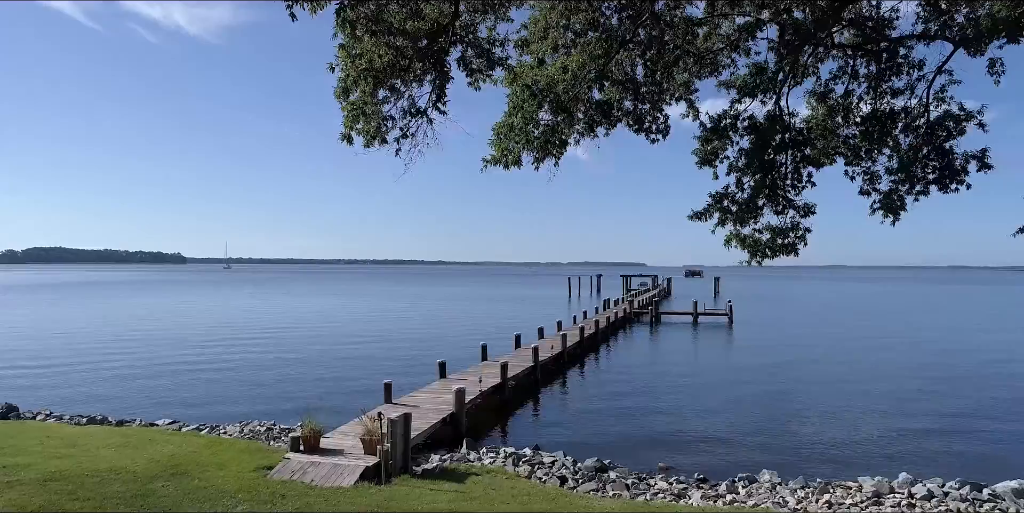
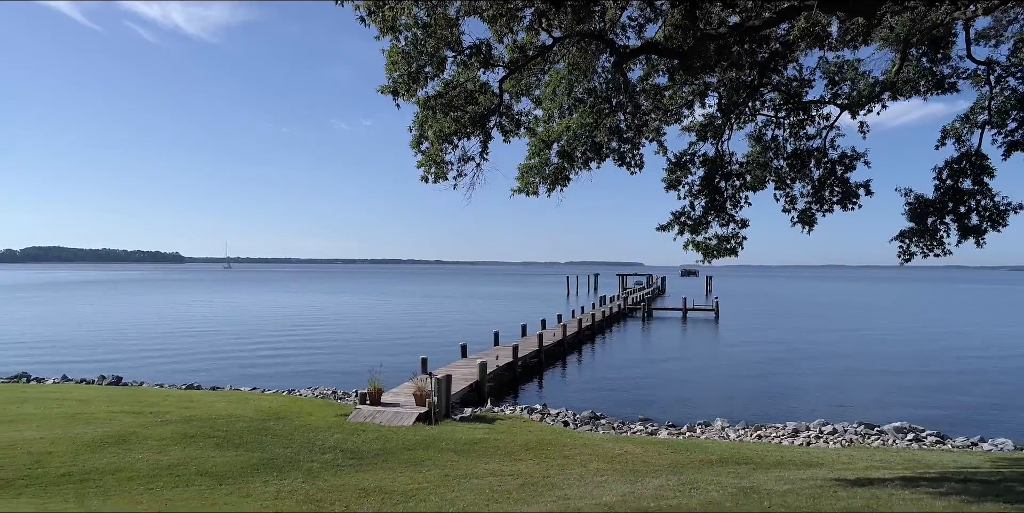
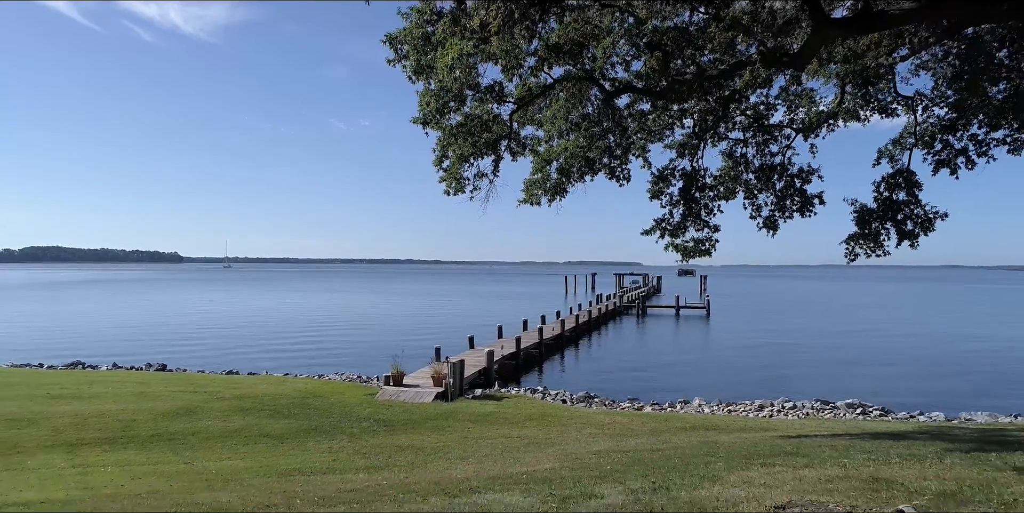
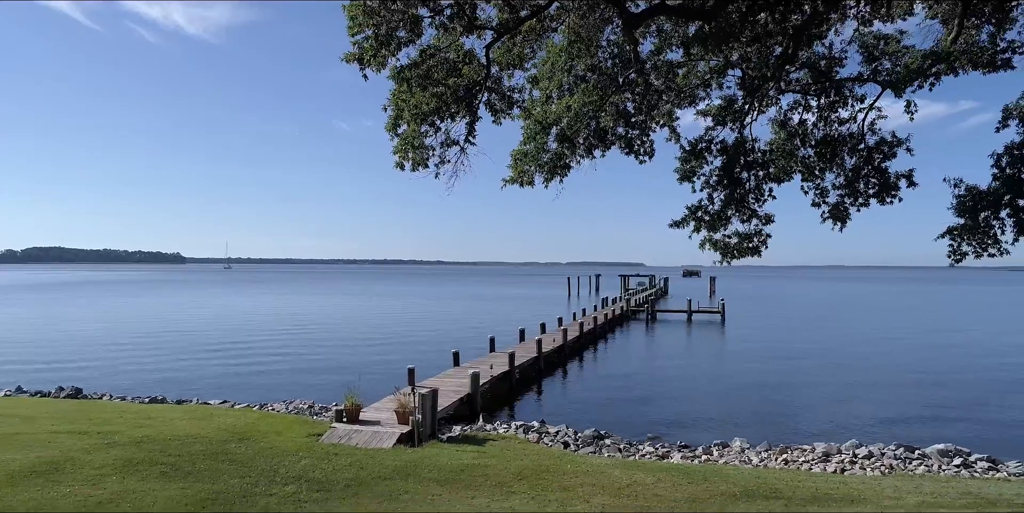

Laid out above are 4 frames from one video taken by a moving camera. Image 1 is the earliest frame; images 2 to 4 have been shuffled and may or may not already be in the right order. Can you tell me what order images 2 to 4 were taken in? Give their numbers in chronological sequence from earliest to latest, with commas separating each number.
4, 2, 3
